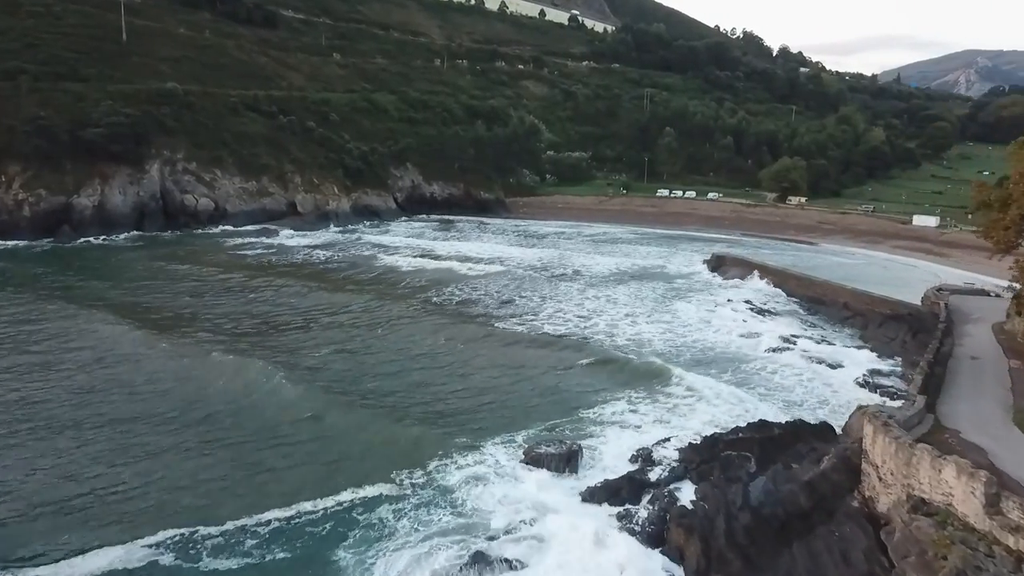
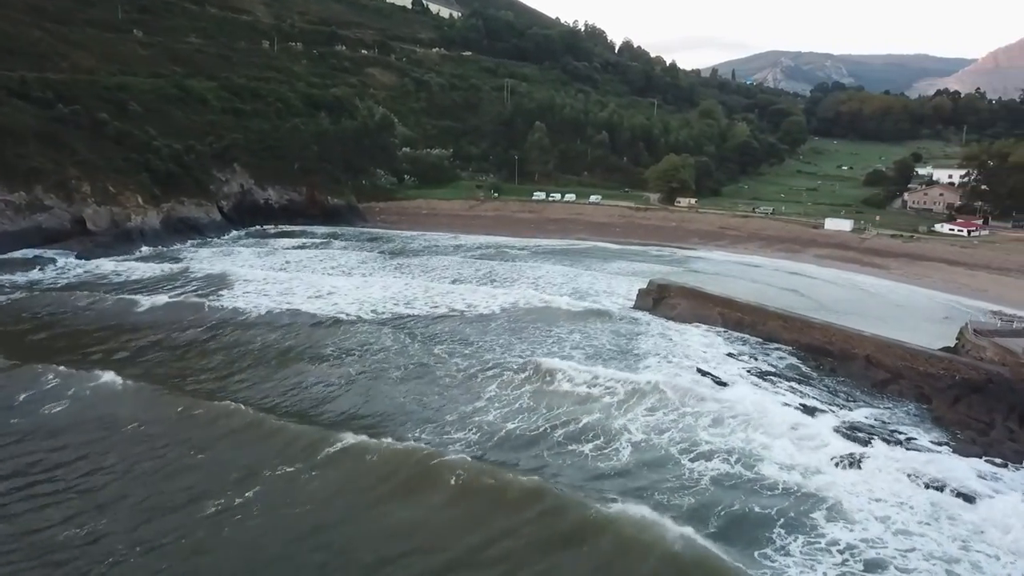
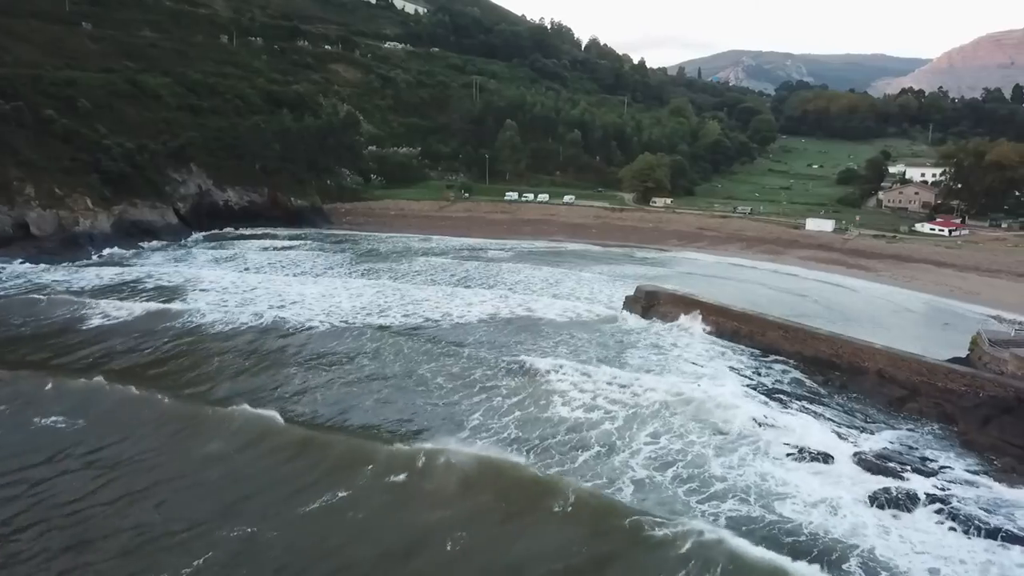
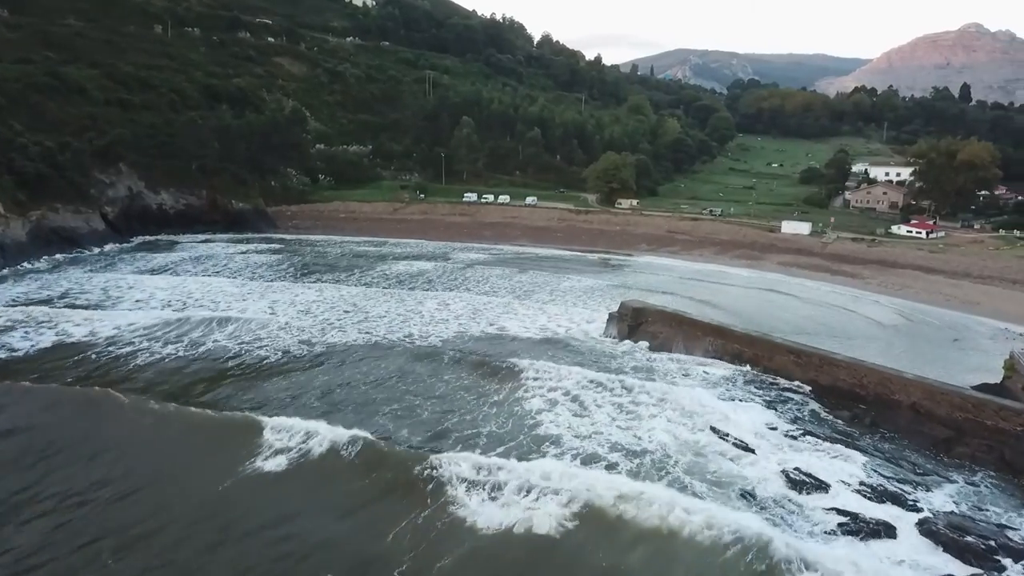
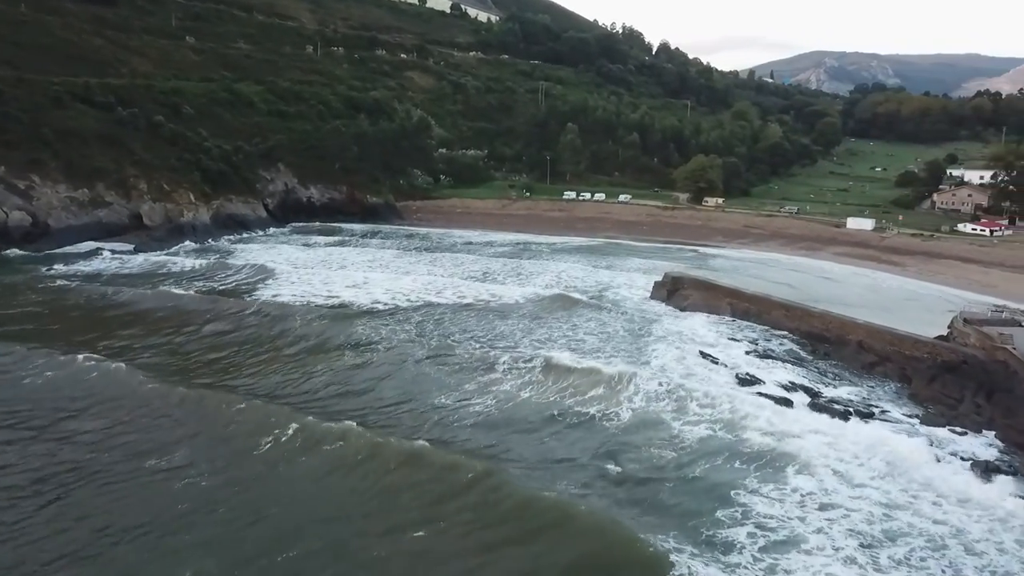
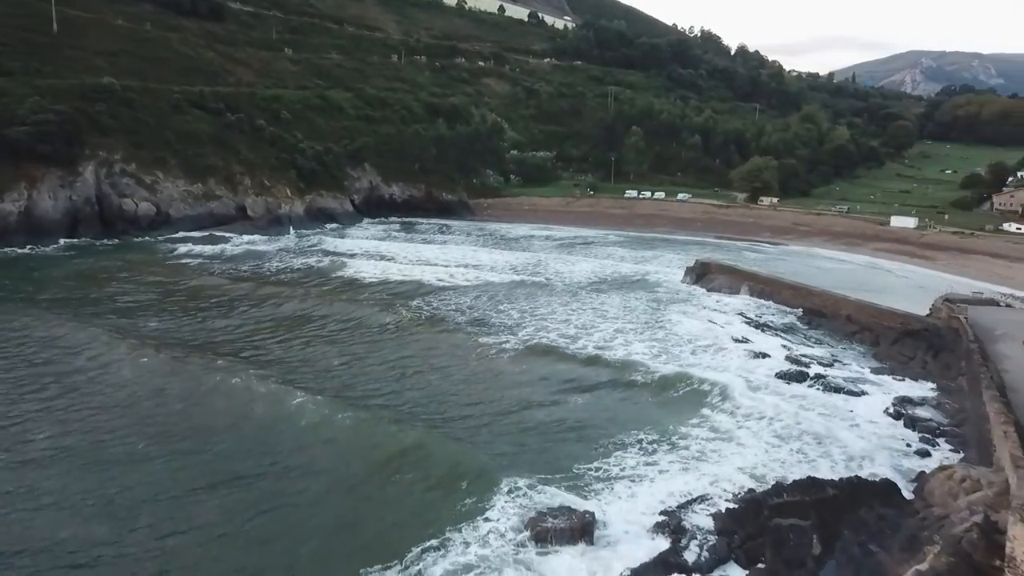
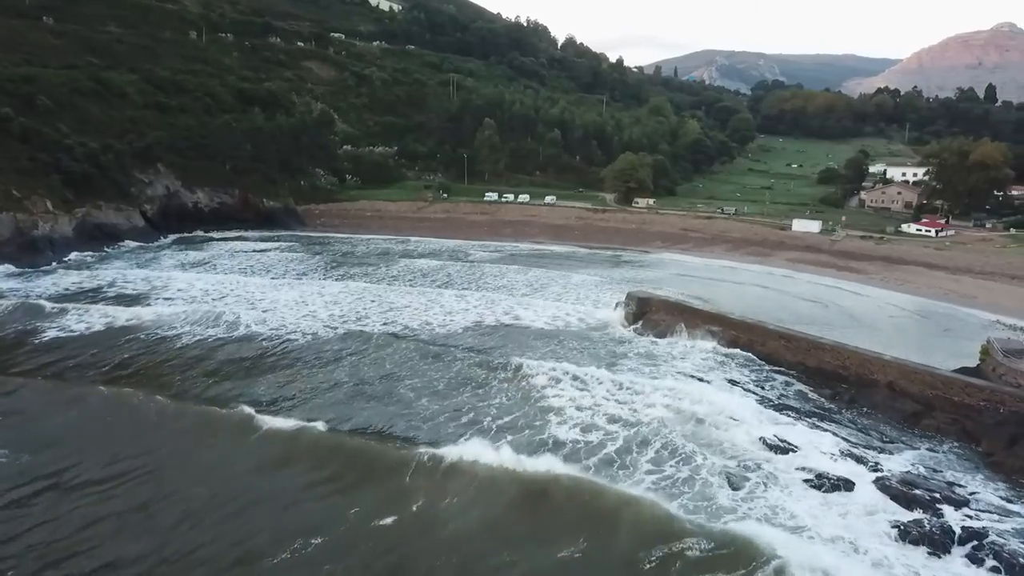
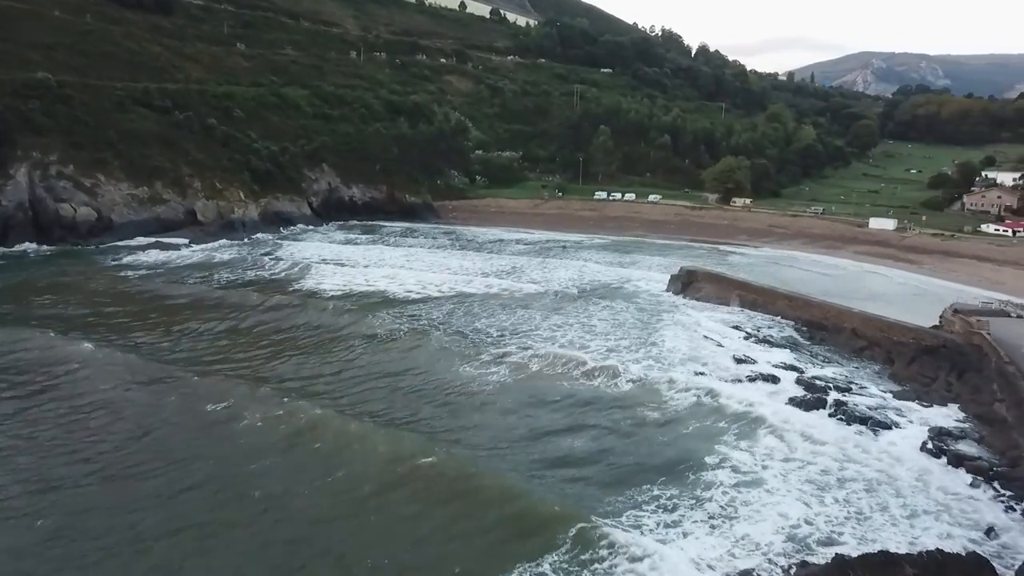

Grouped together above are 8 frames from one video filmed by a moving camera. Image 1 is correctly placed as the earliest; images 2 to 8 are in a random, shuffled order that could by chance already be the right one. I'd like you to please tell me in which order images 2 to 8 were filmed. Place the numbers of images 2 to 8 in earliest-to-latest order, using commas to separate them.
6, 8, 5, 2, 3, 7, 4
